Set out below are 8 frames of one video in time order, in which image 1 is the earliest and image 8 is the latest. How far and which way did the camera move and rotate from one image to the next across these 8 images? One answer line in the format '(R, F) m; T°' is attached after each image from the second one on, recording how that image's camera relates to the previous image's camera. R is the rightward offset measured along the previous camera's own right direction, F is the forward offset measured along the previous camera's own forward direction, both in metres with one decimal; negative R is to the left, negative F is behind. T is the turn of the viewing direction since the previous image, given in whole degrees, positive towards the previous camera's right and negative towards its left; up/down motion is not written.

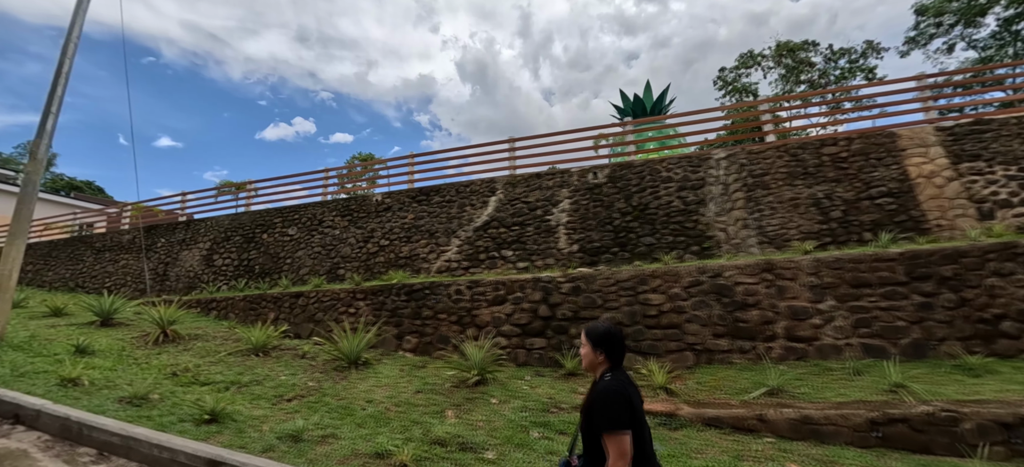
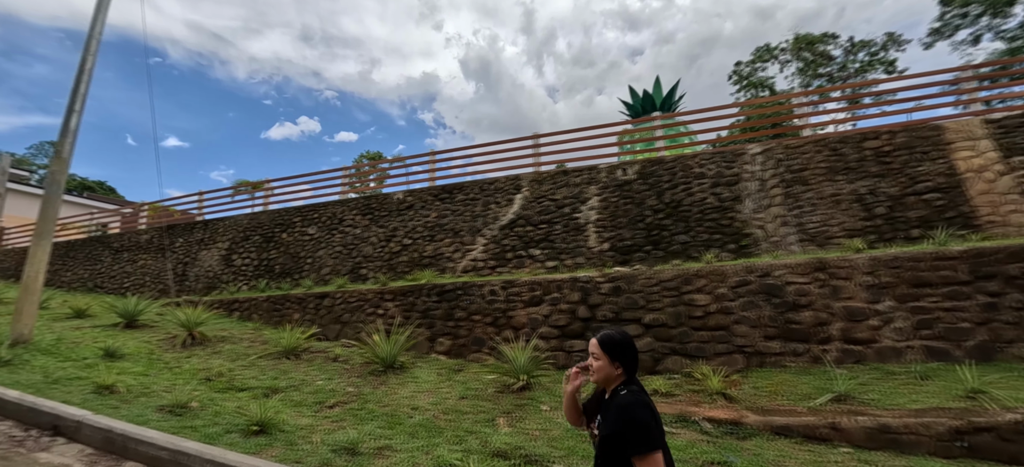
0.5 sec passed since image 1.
(-0.4, +0.1) m; 0°
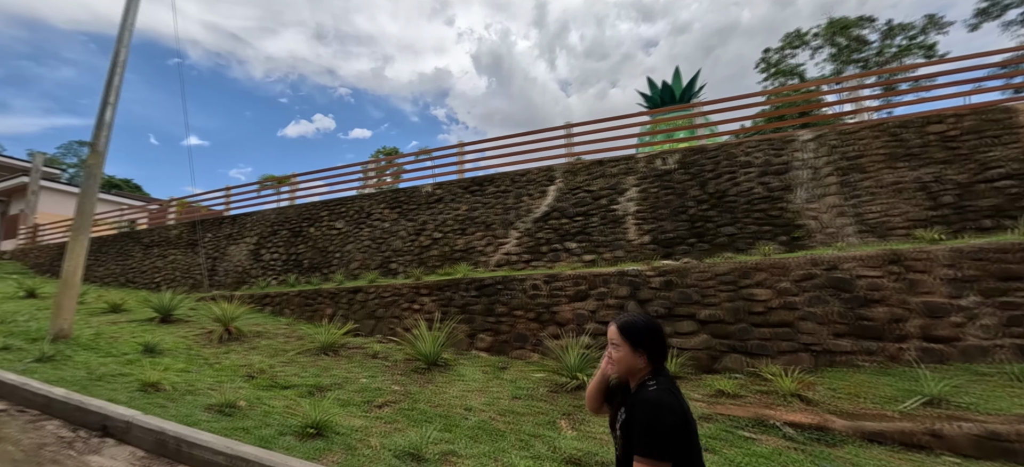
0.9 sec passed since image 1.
(-0.3, +0.2) m; -2°
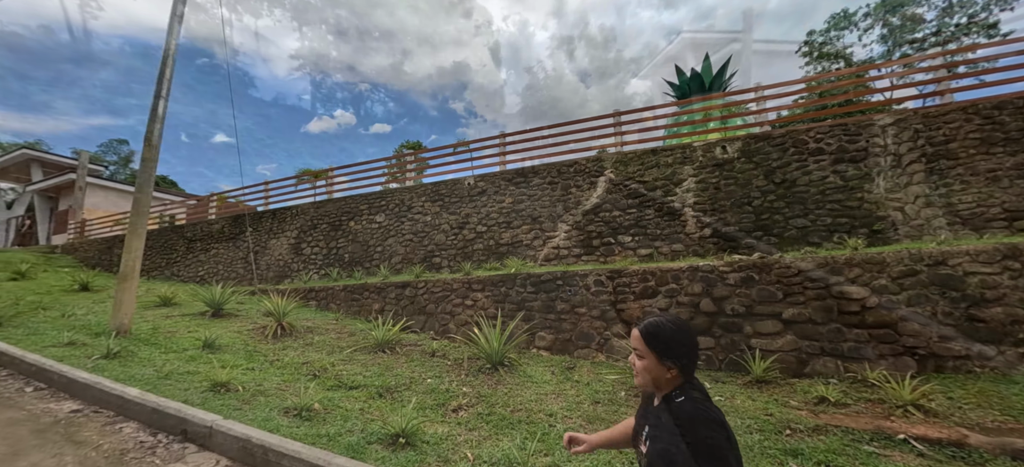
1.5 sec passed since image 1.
(-0.5, +0.2) m; -2°
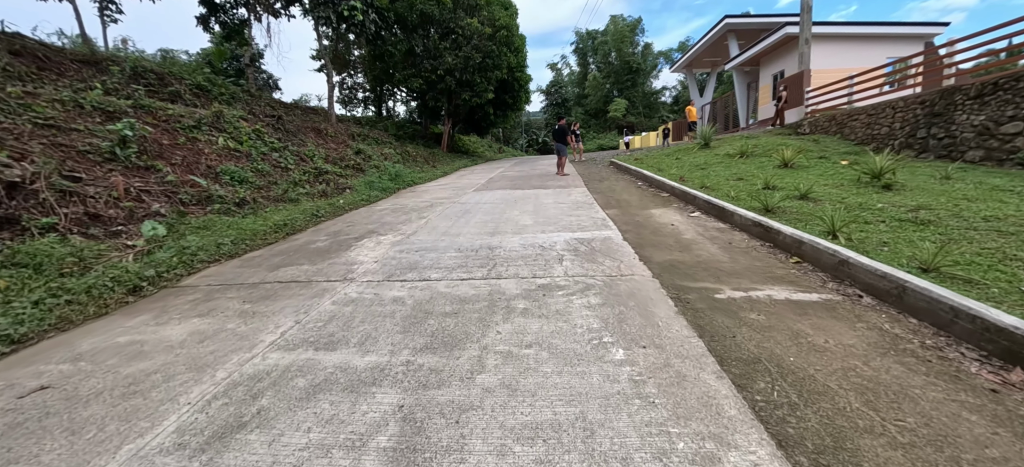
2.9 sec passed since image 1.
(-0.6, +1.1) m; -3°
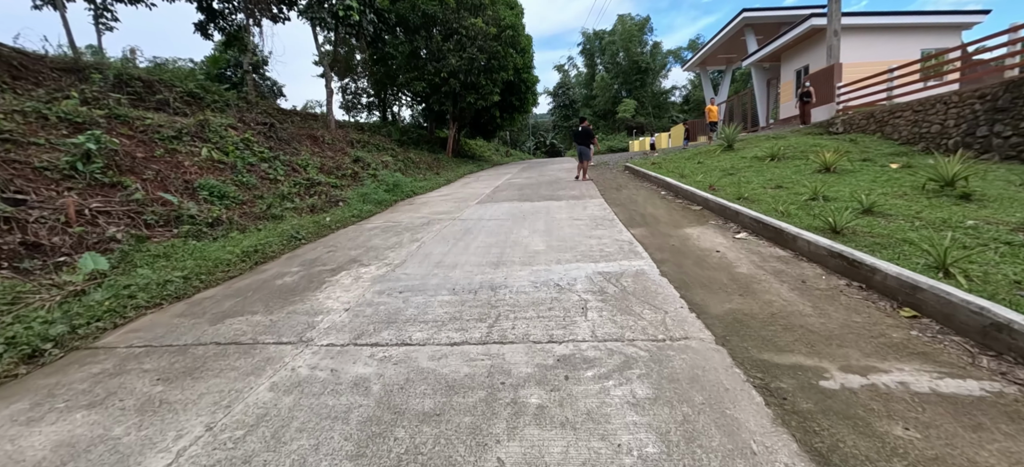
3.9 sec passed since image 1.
(0.0, +1.0) m; -1°
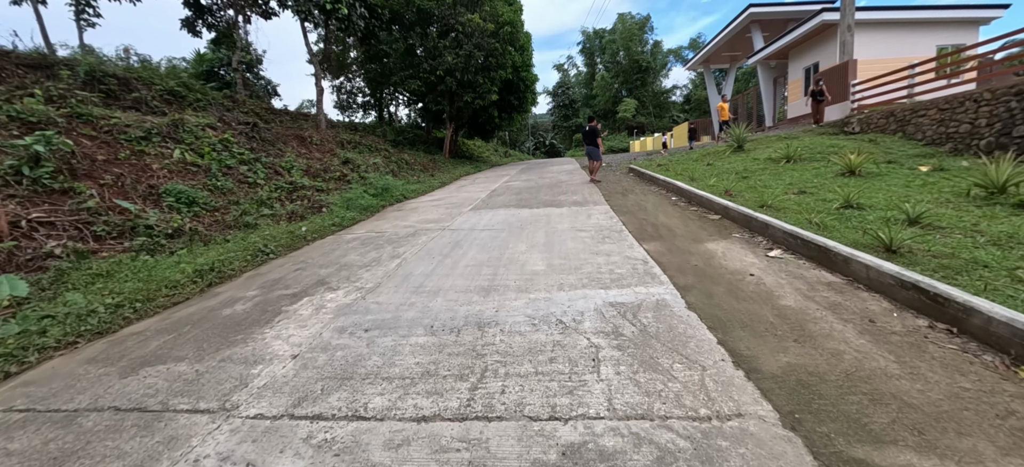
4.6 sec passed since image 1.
(+0.1, +0.7) m; 0°
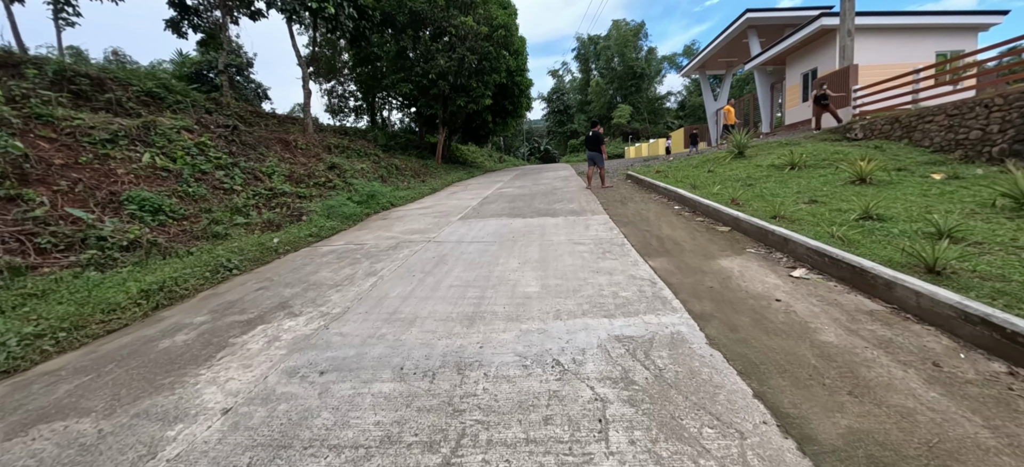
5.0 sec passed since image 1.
(+0.1, +0.5) m; +1°
